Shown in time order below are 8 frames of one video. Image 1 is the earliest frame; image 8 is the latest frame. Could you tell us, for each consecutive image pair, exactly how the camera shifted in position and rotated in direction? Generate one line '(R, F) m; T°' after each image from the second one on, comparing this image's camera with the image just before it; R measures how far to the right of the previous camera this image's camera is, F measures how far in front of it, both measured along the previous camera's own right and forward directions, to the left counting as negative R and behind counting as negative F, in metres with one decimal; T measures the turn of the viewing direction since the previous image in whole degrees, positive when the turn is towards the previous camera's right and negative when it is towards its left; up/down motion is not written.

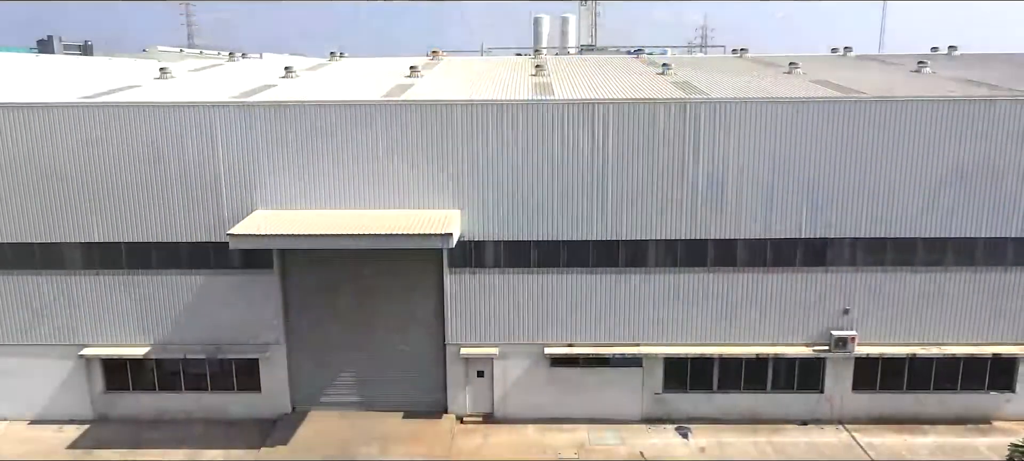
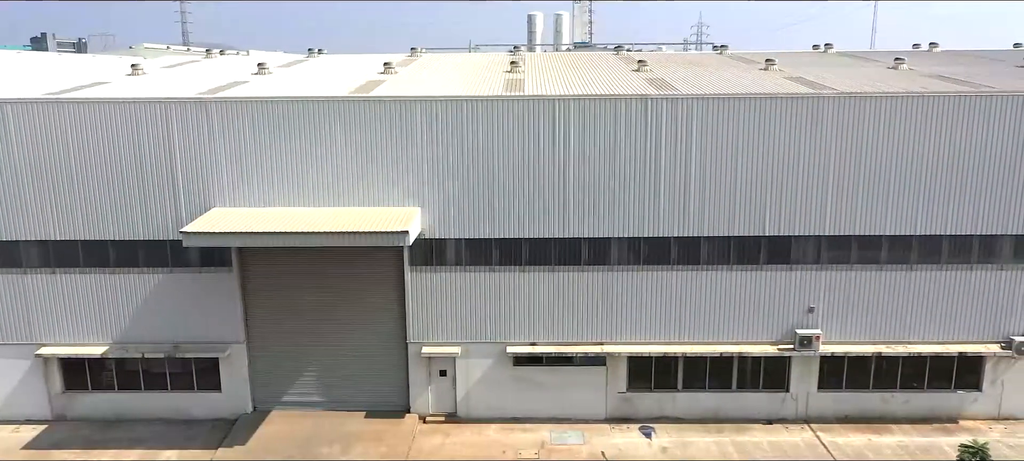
(+0.8, +0.2) m; 0°
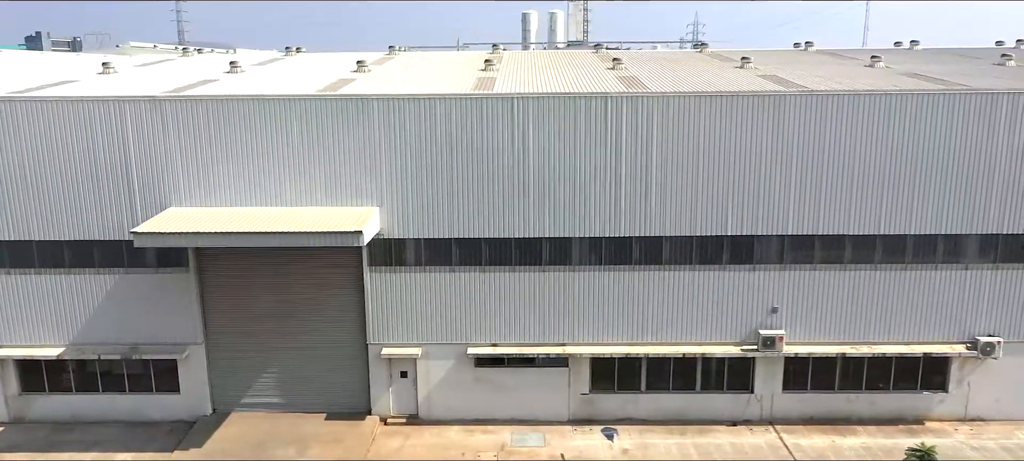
(+0.8, +0.2) m; 0°
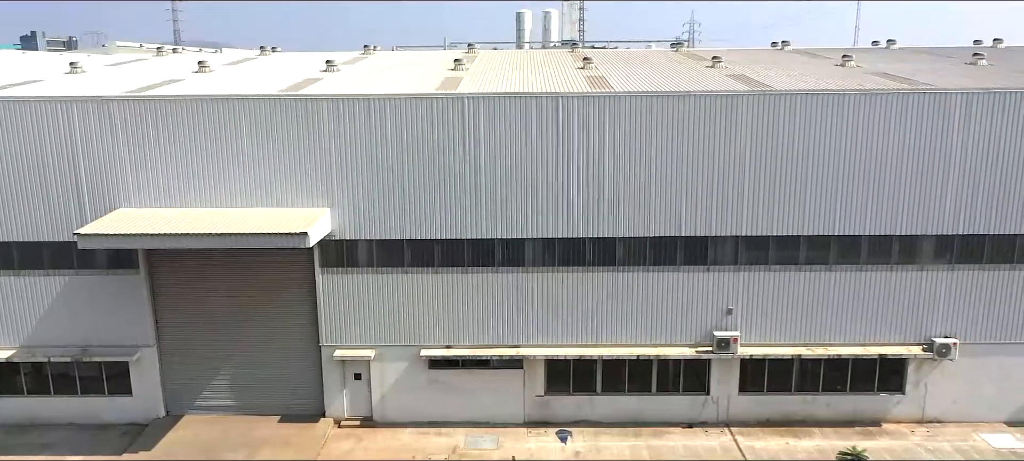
(+1.0, +0.1) m; 0°
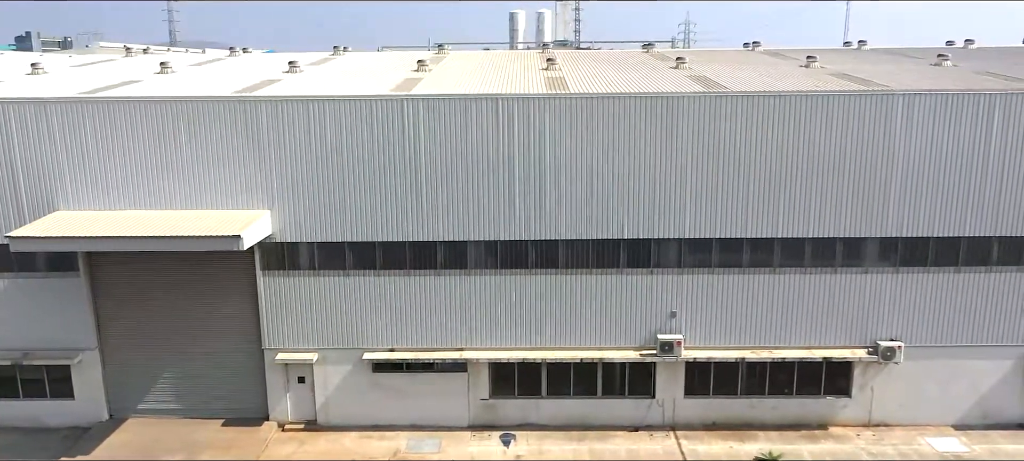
(+1.2, +0.1) m; 0°
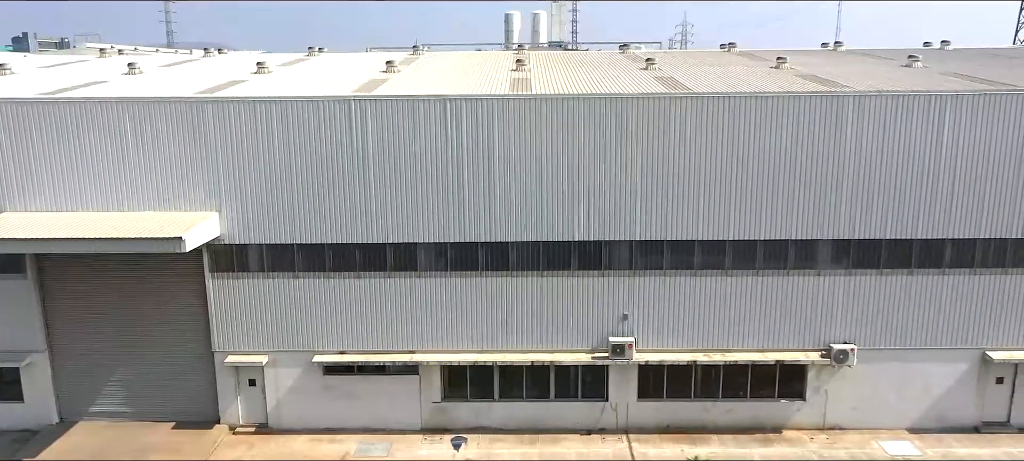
(+1.1, +0.1) m; 0°
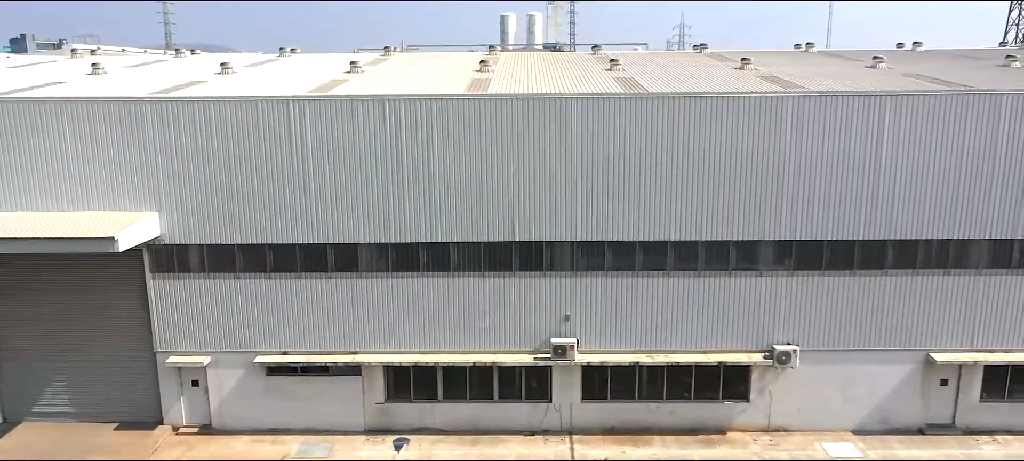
(+1.3, +0.1) m; 0°
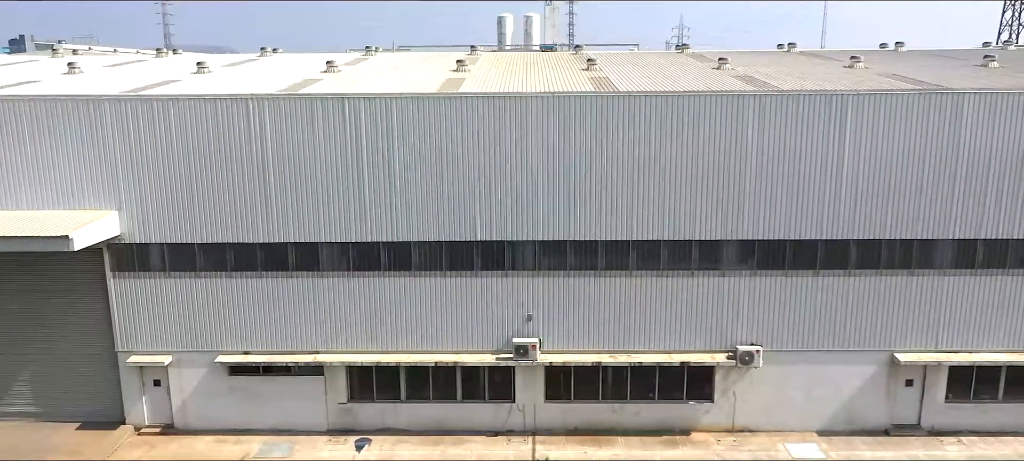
(+0.8, +0.1) m; 0°
